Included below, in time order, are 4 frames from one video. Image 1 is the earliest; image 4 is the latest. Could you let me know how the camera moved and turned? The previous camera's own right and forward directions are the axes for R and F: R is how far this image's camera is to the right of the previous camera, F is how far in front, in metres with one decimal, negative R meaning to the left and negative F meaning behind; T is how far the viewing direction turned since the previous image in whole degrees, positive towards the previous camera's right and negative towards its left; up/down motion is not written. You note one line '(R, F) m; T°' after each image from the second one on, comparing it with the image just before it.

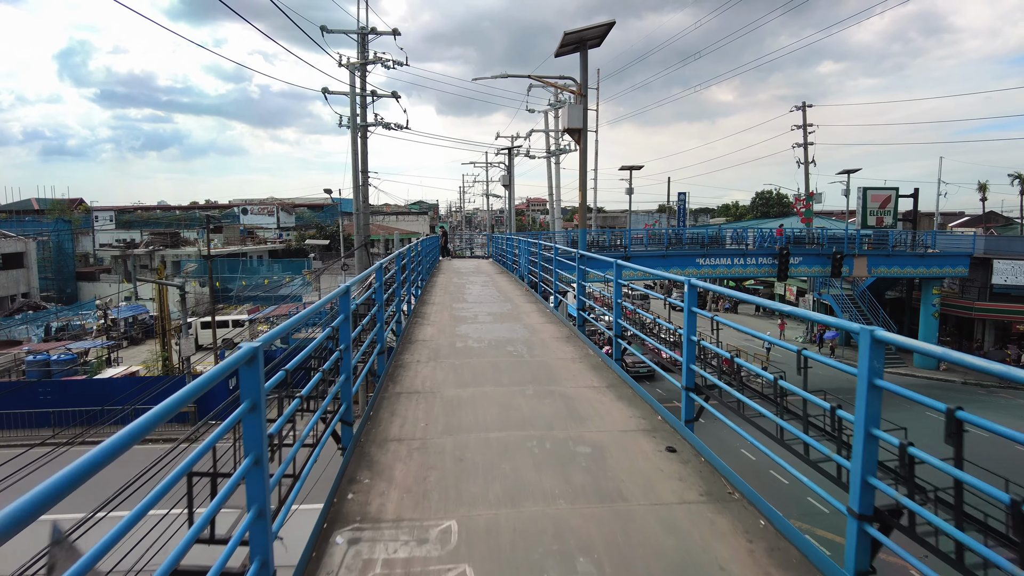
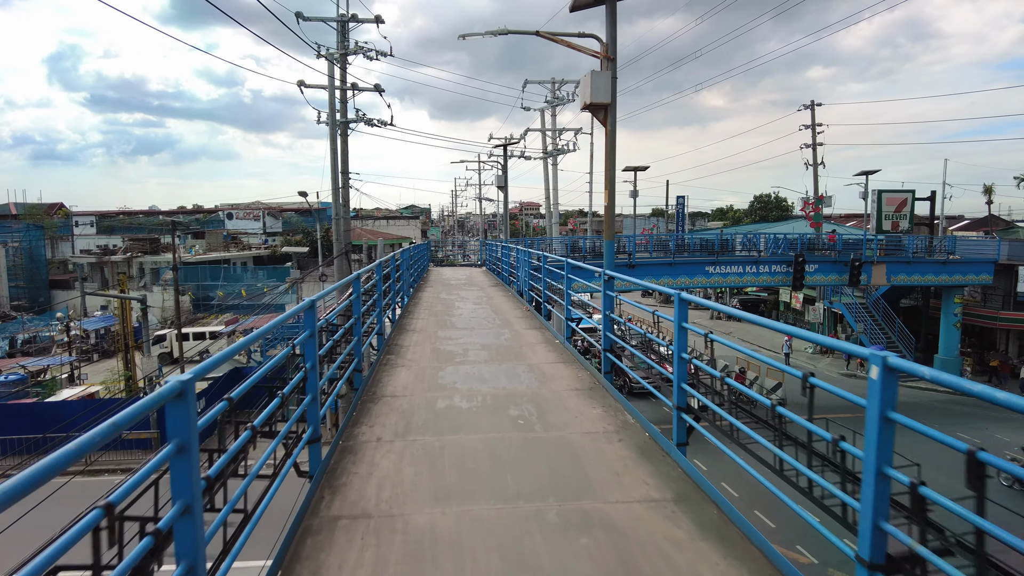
(-0.1, +1.9) m; +1°
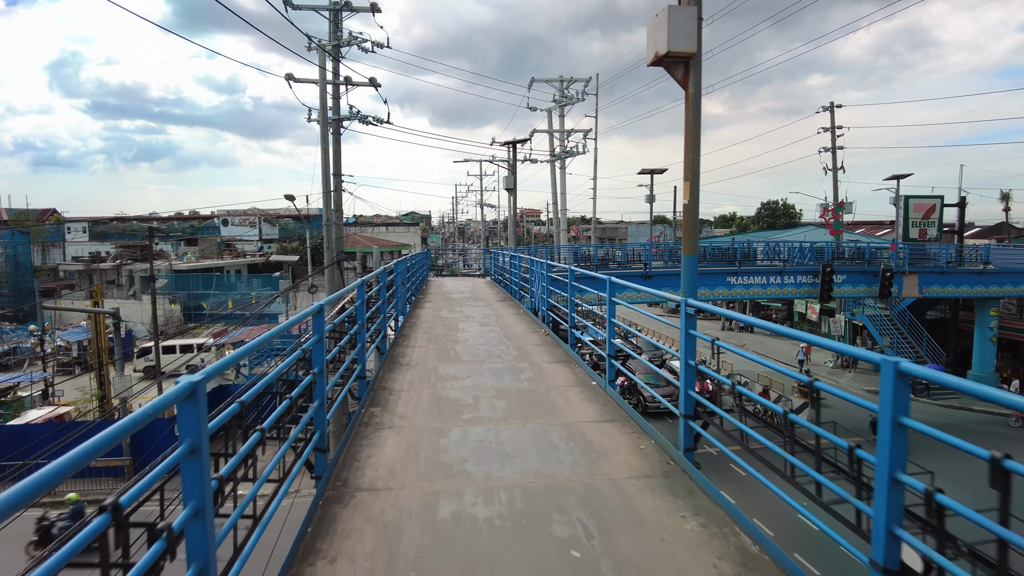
(-0.3, +1.7) m; 0°
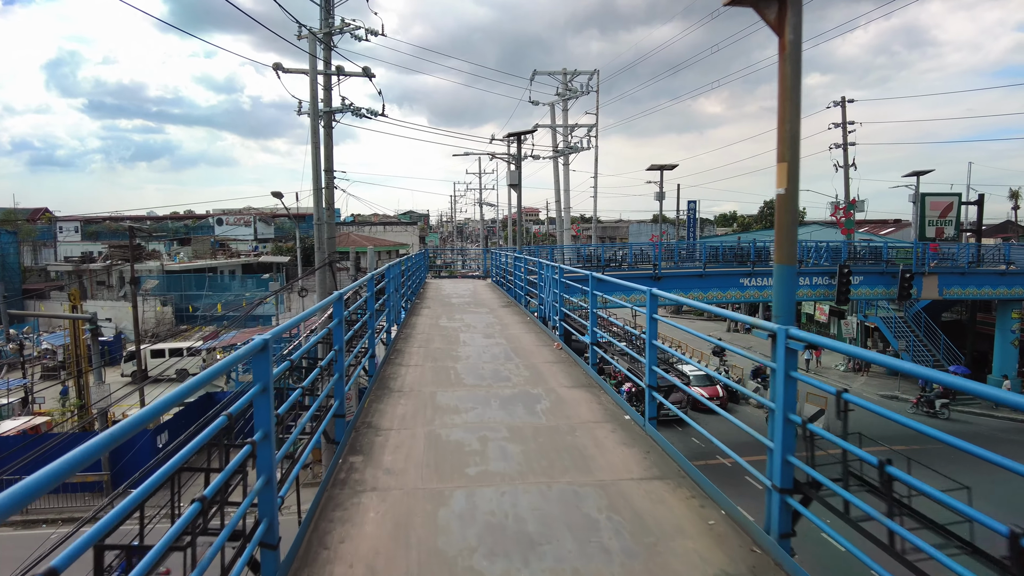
(-0.1, +1.0) m; 0°
